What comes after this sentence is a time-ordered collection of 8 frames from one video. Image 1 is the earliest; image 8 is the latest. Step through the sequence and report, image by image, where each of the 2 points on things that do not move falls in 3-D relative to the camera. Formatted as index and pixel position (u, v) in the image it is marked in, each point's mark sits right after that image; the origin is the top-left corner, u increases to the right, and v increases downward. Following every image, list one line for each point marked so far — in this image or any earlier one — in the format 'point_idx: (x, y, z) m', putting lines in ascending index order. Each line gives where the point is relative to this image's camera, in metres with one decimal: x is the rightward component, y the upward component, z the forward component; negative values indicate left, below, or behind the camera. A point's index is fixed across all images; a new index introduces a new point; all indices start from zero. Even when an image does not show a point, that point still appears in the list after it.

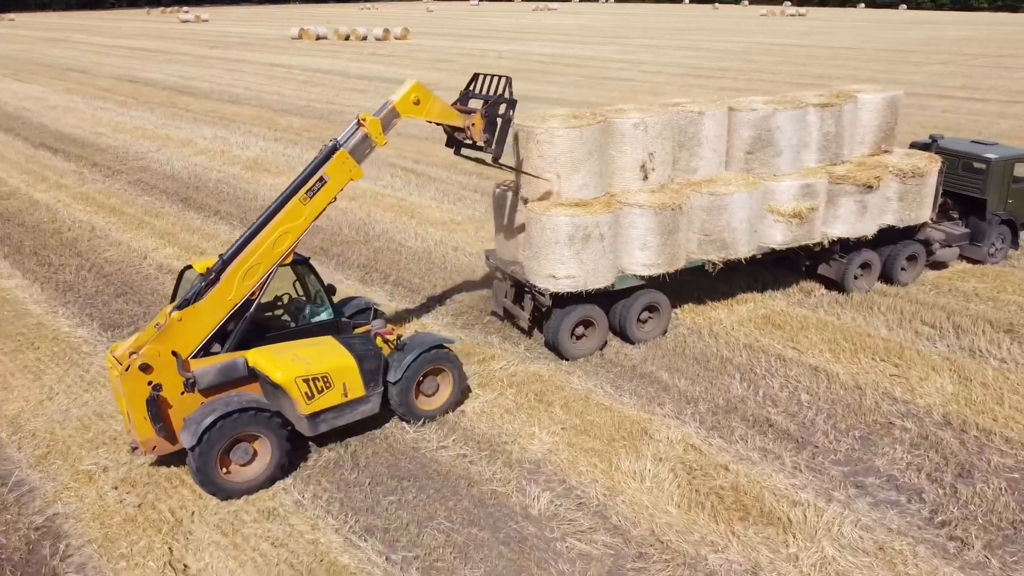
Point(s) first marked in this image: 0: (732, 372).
0: (+1.9, -0.7, +7.1) m
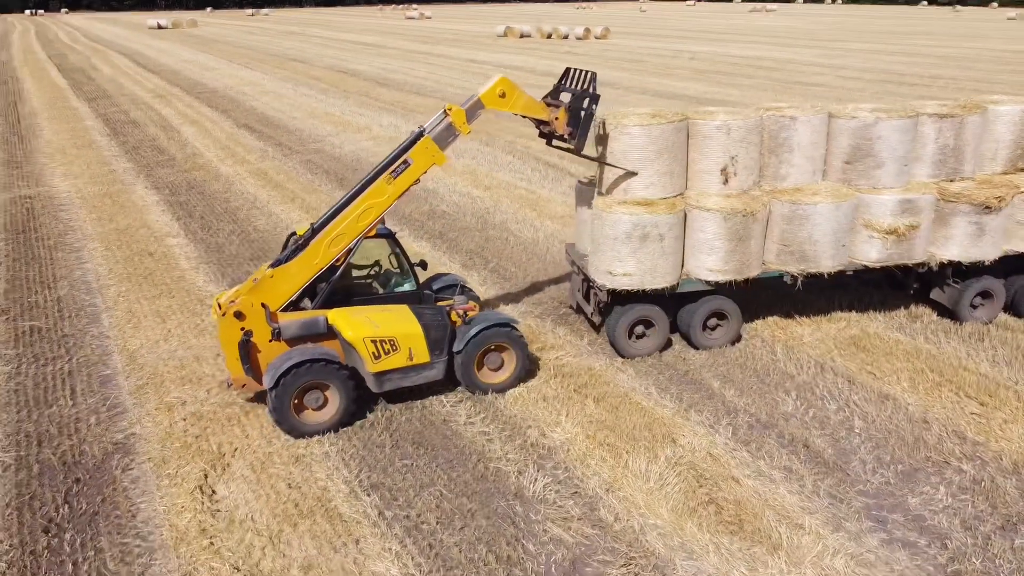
0: (+2.3, -0.8, +6.8) m
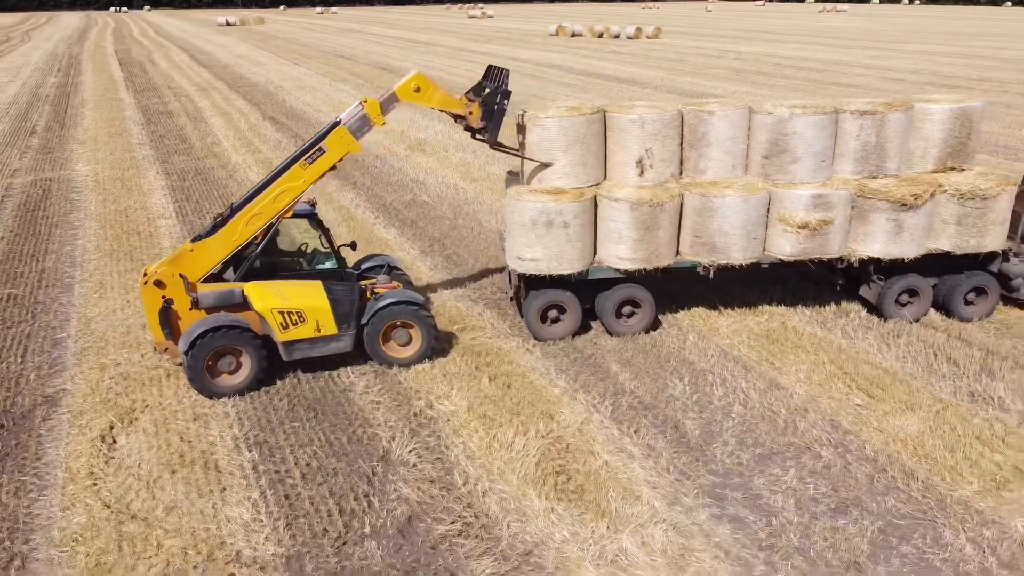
0: (+1.5, -0.8, +7.0) m
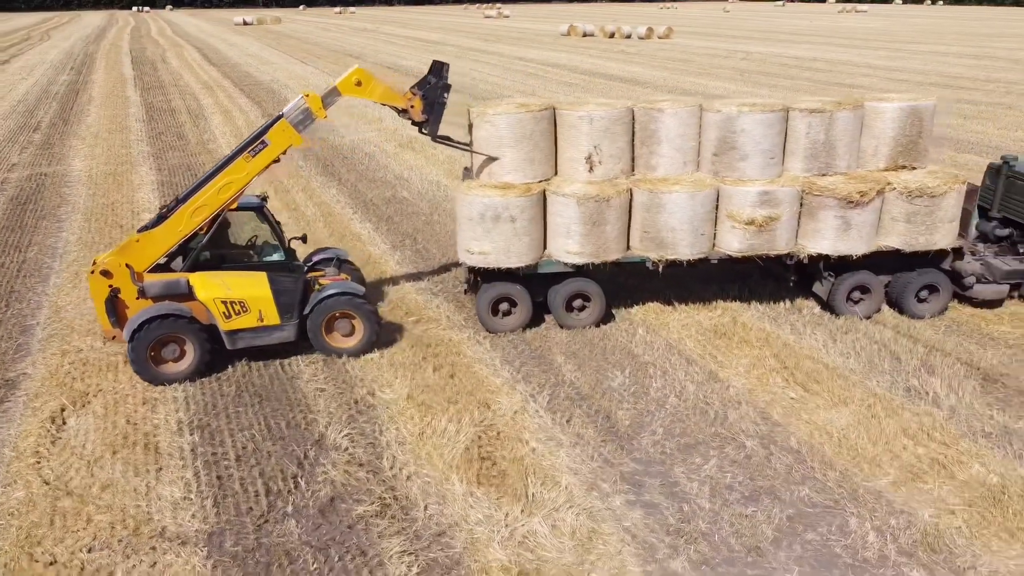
0: (+1.0, -0.7, +7.1) m
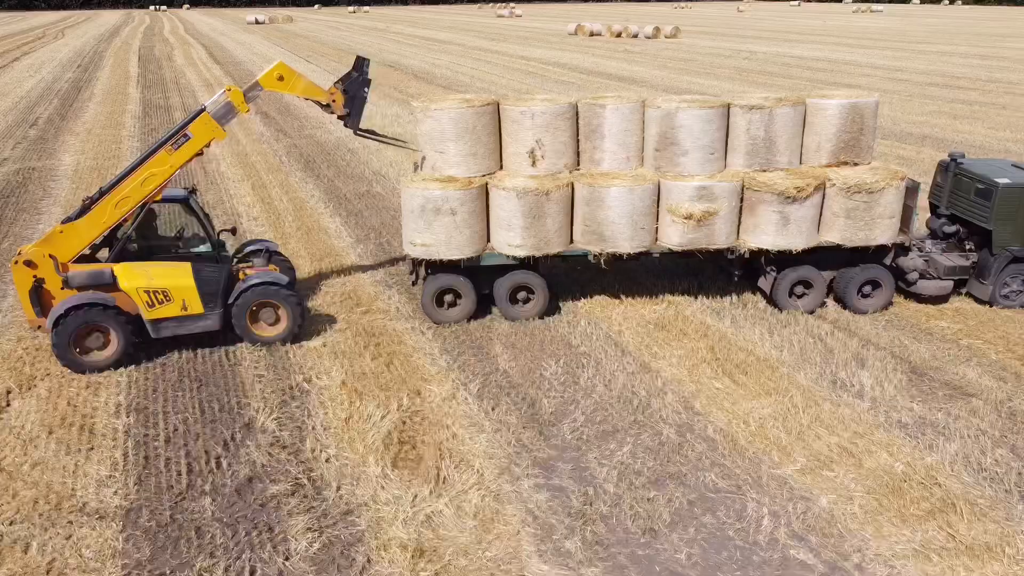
0: (+0.4, -0.6, +7.2) m
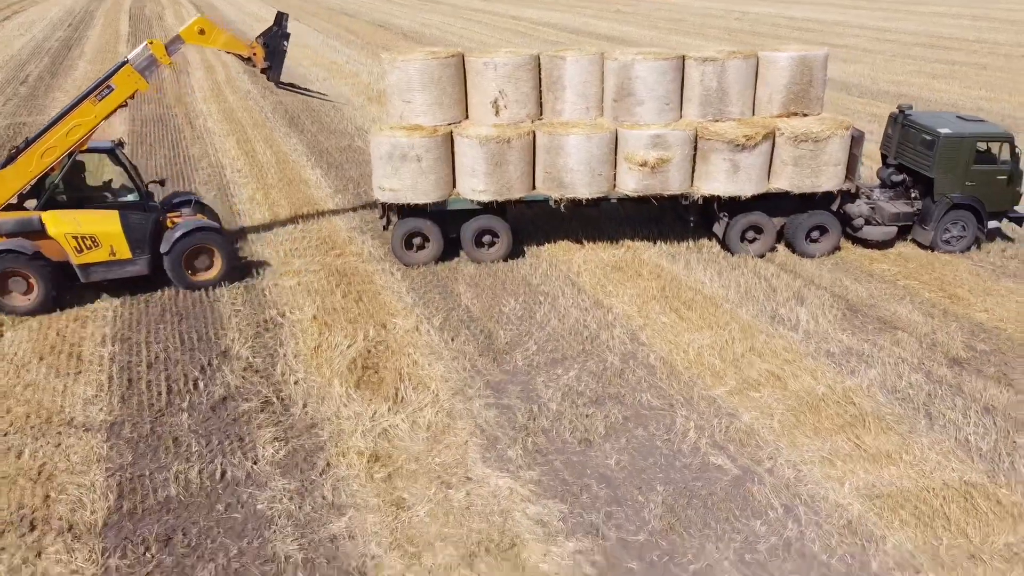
0: (+0.1, -0.1, +7.7) m
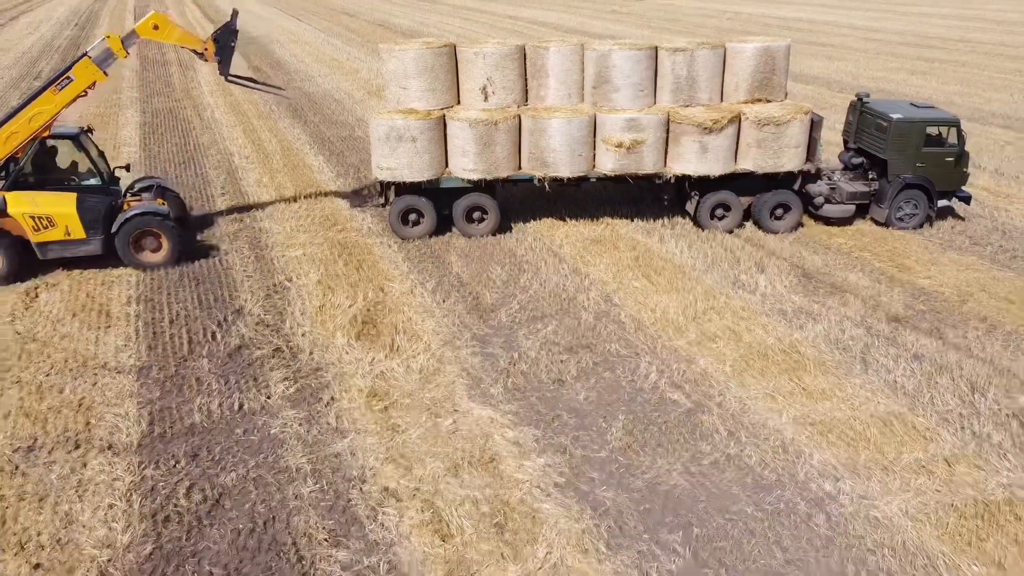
0: (-0.1, +0.2, +8.5) m
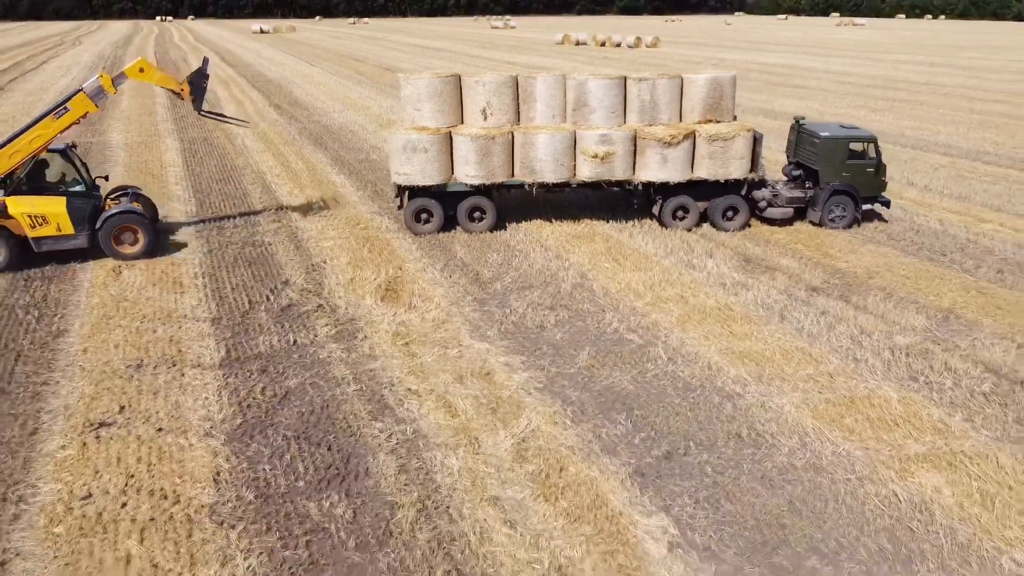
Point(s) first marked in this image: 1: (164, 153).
0: (-0.1, +0.5, +10.3) m
1: (-7.0, +2.7, +16.5) m
